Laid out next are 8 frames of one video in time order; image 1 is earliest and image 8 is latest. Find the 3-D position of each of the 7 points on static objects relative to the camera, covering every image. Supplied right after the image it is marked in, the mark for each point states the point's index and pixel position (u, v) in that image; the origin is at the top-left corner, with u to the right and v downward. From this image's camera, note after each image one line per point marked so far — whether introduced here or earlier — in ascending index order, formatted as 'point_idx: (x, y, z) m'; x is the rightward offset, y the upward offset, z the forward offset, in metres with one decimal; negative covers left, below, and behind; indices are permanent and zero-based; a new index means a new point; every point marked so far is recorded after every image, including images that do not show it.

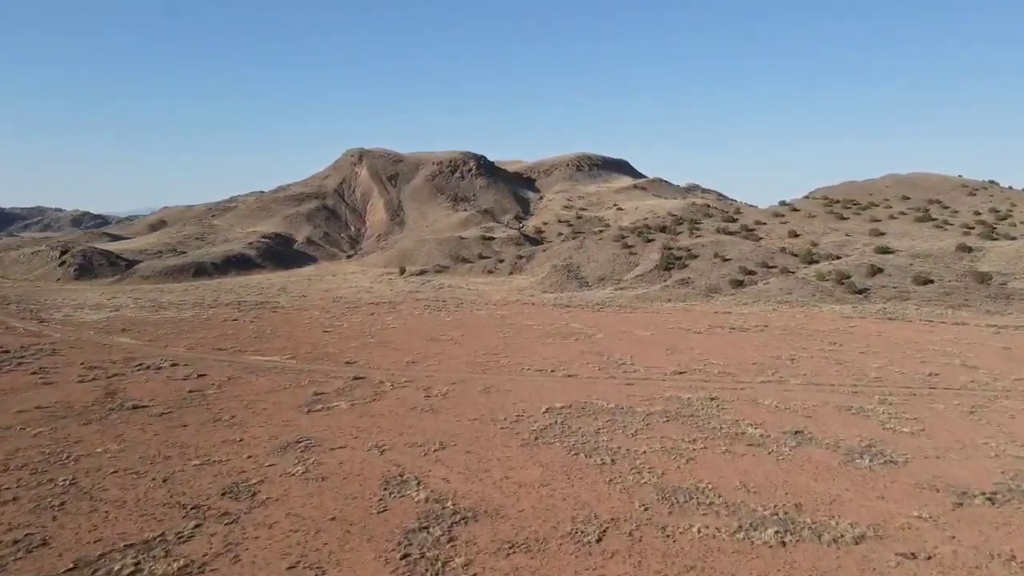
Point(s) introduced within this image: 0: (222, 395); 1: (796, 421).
0: (-8.1, -3.0, +19.9) m
1: (+6.9, -3.2, +17.4) m
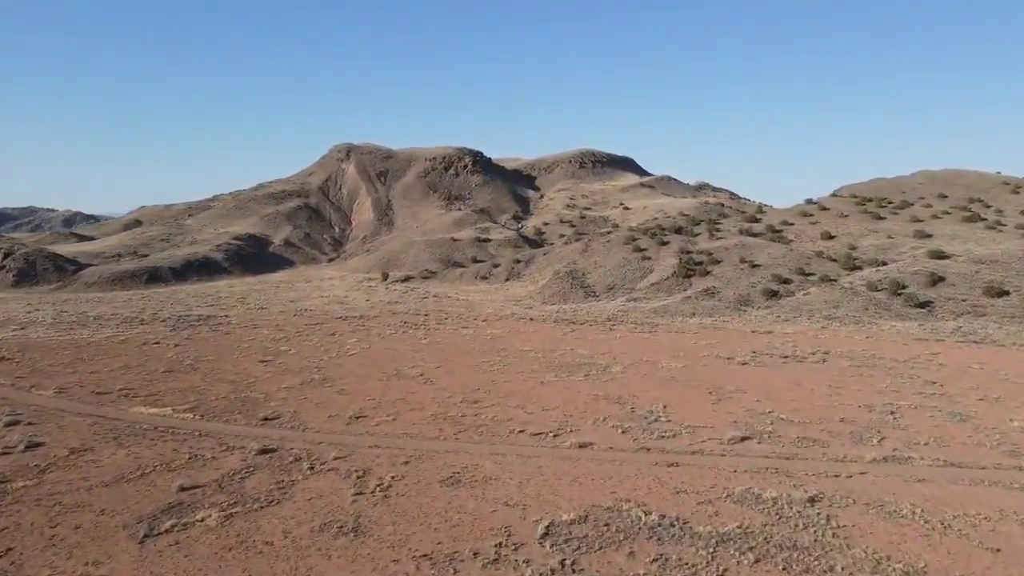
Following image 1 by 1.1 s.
0: (-8.4, -3.6, +12.5) m
1: (+6.6, -3.8, +10.0) m
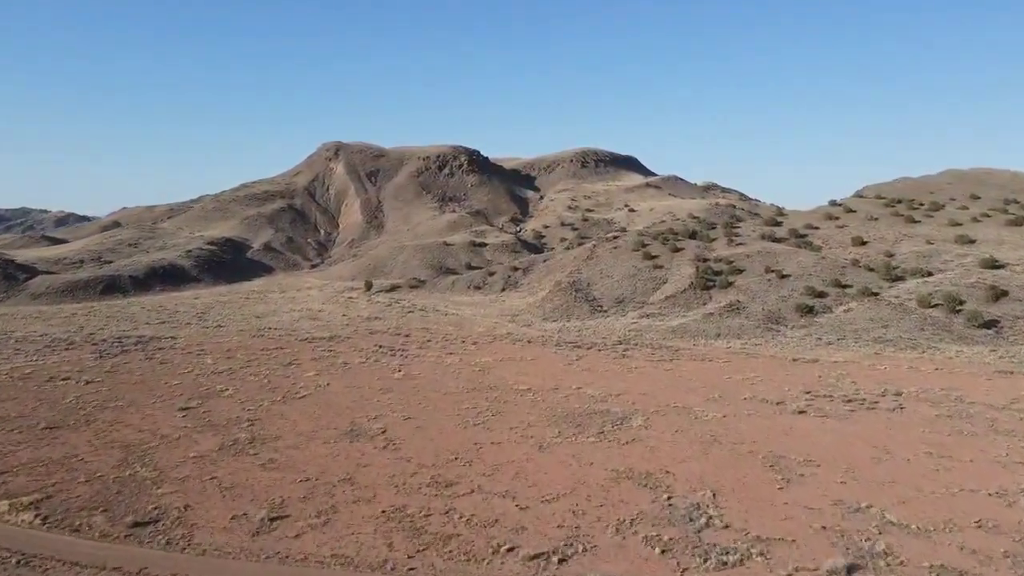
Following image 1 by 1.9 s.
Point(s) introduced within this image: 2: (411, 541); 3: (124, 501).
0: (-8.7, -4.3, +7.0) m
1: (+6.3, -4.6, +4.4) m
2: (-1.7, -4.1, +11.7) m
3: (-7.1, -3.9, +13.1) m
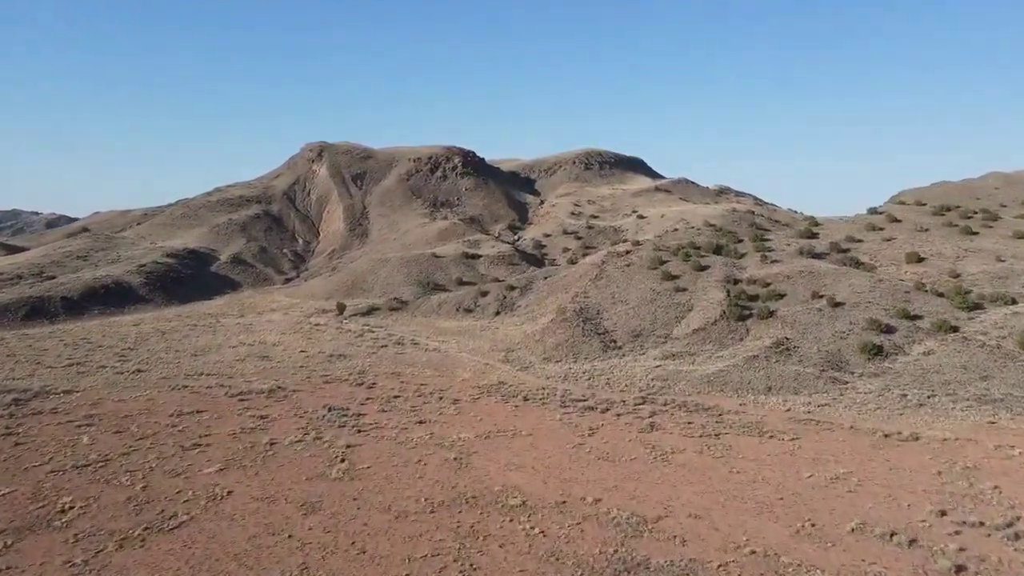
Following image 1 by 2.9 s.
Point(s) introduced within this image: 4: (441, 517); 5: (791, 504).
0: (-9.0, -5.7, -0.5) m
1: (+6.0, -6.0, -3.0) m
2: (-2.0, -5.5, +4.2) m
3: (-7.4, -5.3, +5.6) m
4: (-1.5, -4.7, +14.8) m
5: (+6.0, -4.6, +15.3) m
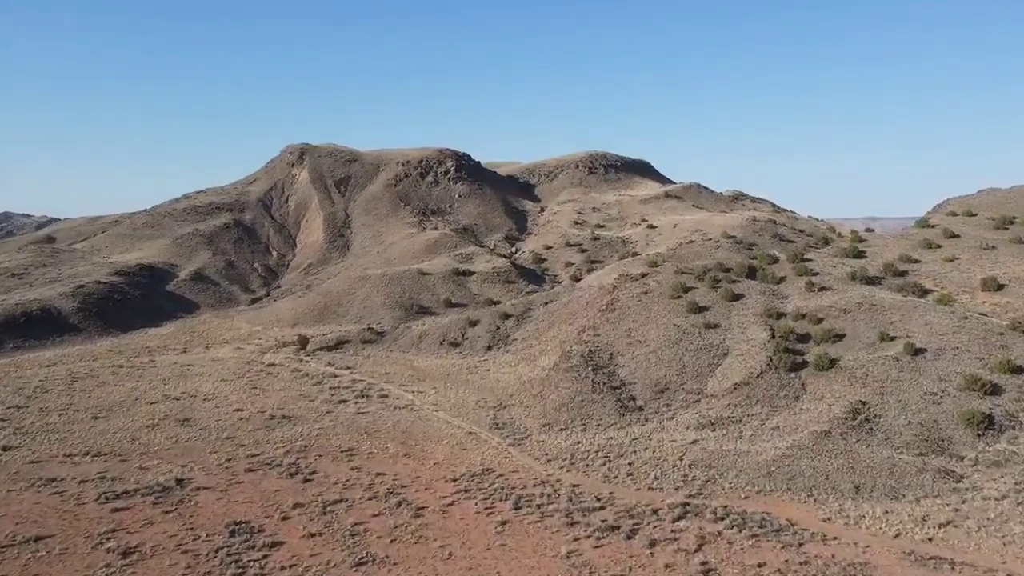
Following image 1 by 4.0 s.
0: (-9.4, -7.3, -7.8) m
1: (+5.6, -7.5, -10.3) m
2: (-2.4, -7.1, -3.1) m
3: (-7.8, -6.9, -1.7) m
4: (-1.9, -6.3, +7.5) m
5: (+5.6, -6.2, +8.0) m
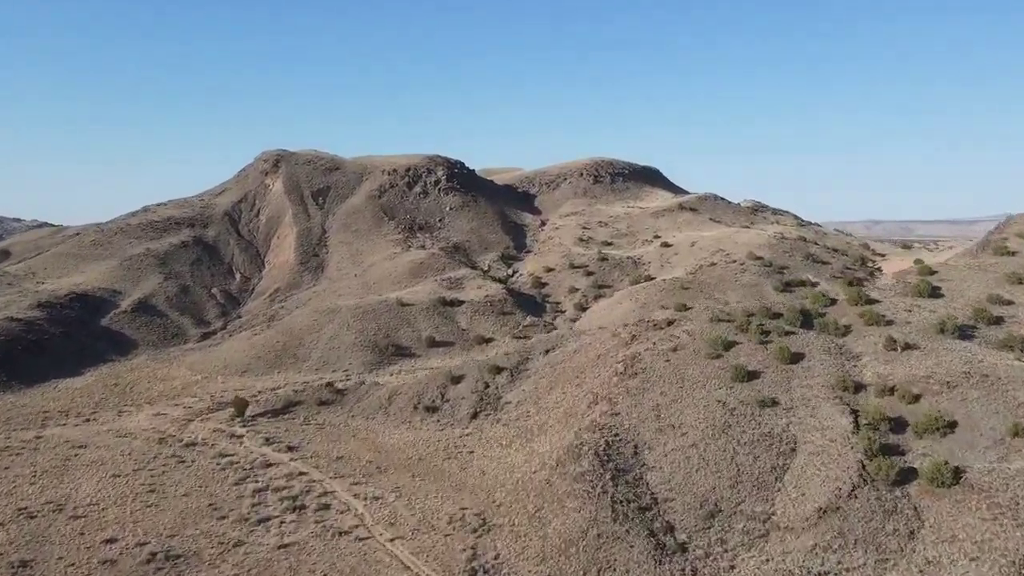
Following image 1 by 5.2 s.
0: (-9.8, -9.3, -15.8) m
1: (+5.2, -9.5, -18.4) m
2: (-2.8, -9.1, -11.2) m
3: (-8.2, -8.9, -9.8) m
4: (-2.3, -8.4, -0.6) m
5: (+5.2, -8.3, -0.1) m
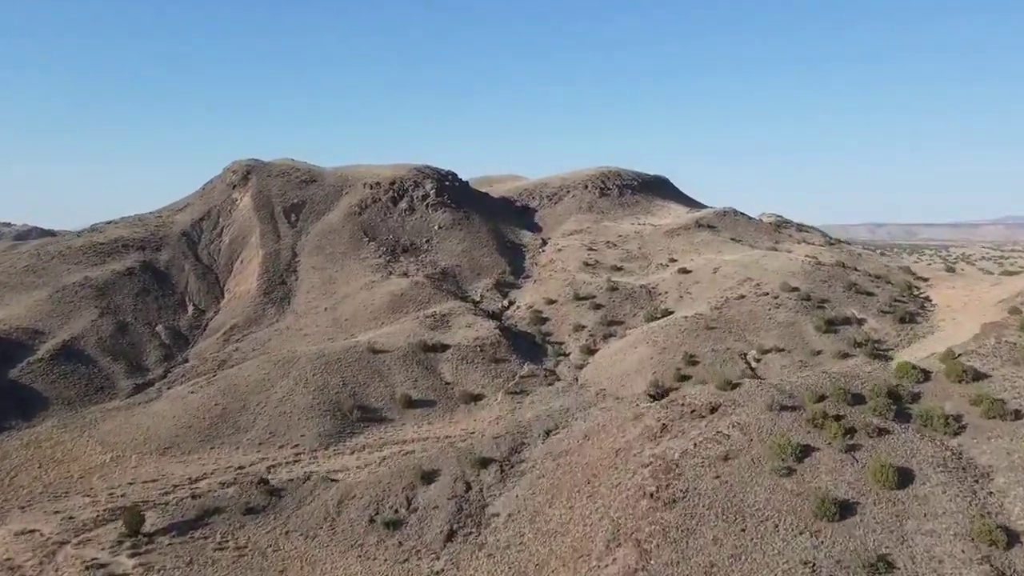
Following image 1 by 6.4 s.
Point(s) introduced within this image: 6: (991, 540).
0: (-10.3, -11.5, -23.8) m
1: (+4.7, -11.8, -26.5) m
2: (-3.2, -11.4, -19.2) m
3: (-8.6, -11.2, -17.7) m
4: (-2.7, -10.7, -8.6) m
5: (+4.8, -10.6, -8.1) m
6: (+10.9, -5.7, +16.2) m
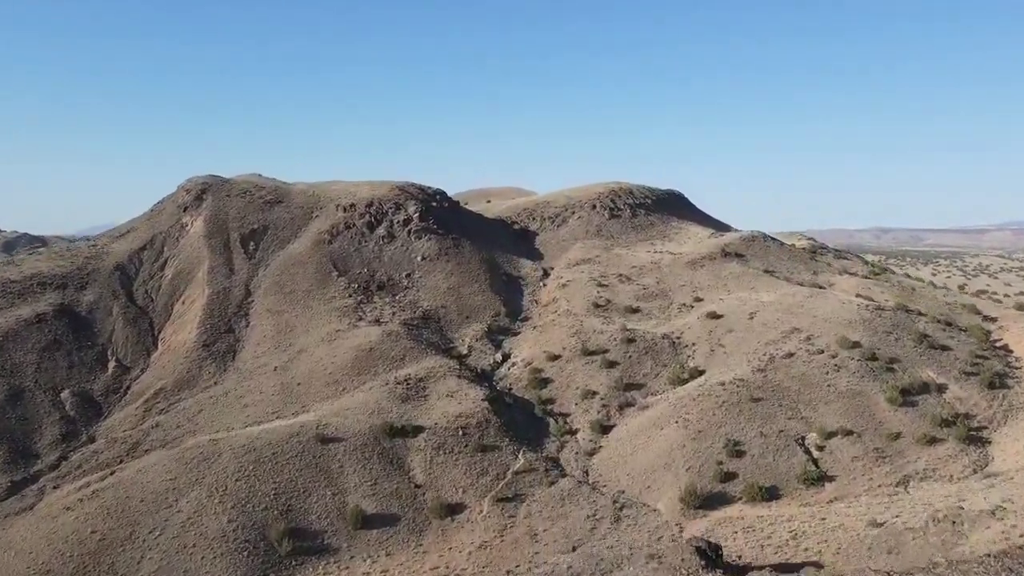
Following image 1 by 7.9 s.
0: (-10.8, -14.3, -33.2) m
1: (+4.1, -14.6, -35.9) m
2: (-3.8, -14.2, -28.6) m
3: (-9.2, -14.0, -27.1) m
4: (-3.2, -13.5, -18.0) m
5: (+4.3, -13.5, -17.6) m
6: (+10.5, -8.7, +6.8) m
